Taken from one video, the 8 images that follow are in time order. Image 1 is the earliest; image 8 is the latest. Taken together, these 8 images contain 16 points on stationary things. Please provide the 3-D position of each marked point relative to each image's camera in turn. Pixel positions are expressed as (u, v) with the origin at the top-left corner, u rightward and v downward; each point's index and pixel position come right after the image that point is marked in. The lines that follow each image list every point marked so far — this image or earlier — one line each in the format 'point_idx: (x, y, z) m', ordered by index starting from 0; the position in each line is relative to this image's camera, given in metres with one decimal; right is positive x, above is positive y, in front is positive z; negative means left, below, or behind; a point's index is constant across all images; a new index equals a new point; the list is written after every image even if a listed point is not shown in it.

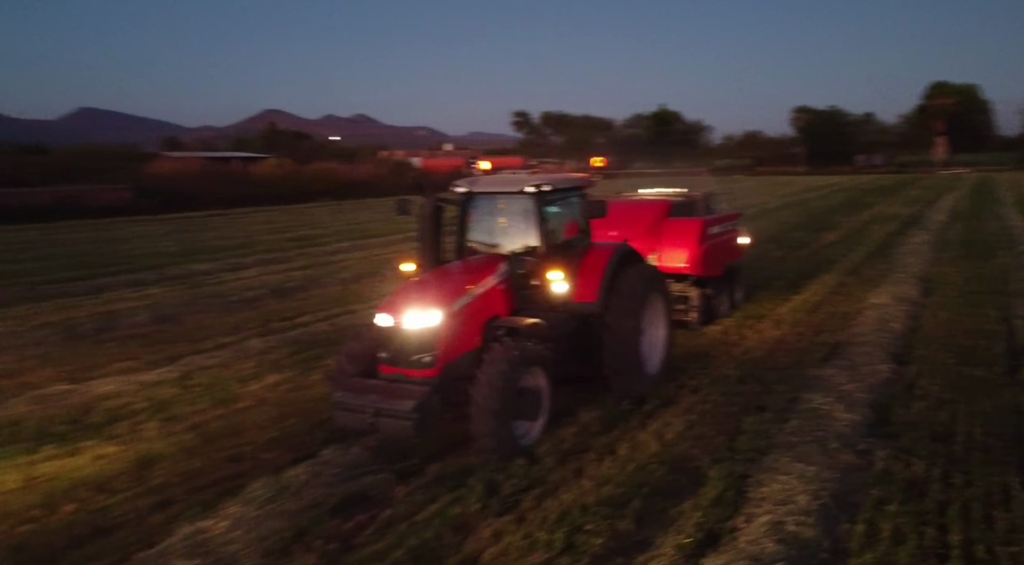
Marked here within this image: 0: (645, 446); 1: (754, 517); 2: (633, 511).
0: (+0.9, -1.1, +4.4) m
1: (+1.3, -1.2, +3.4) m
2: (+0.6, -1.2, +3.6) m
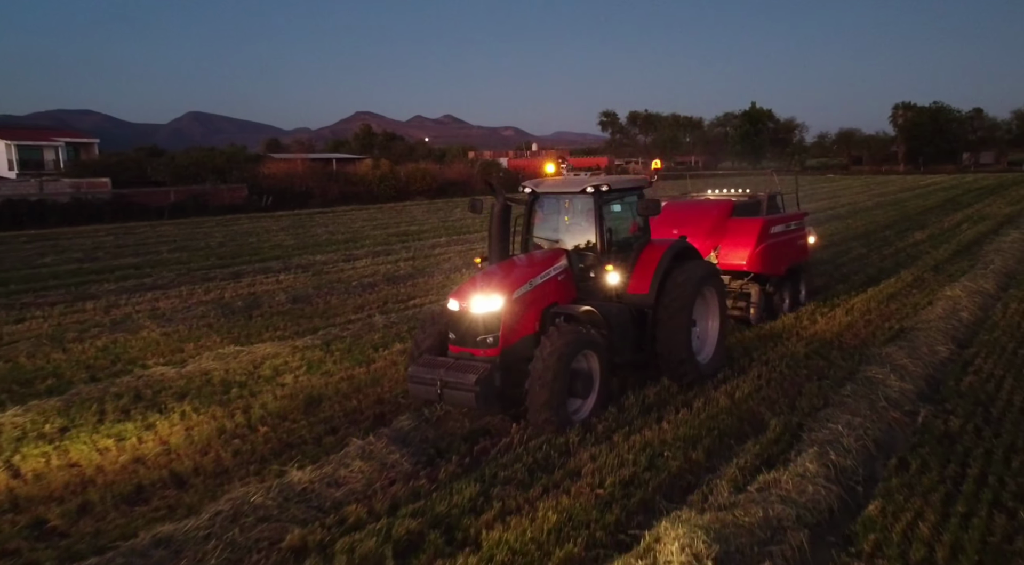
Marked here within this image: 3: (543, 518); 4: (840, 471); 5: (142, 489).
0: (+1.6, -0.9, +5.2) m
1: (+1.9, -1.1, +4.2) m
2: (+1.3, -1.1, +4.4) m
3: (+0.2, -1.3, +3.5) m
4: (+1.9, -1.1, +3.9) m
5: (-2.2, -1.2, +4.0) m
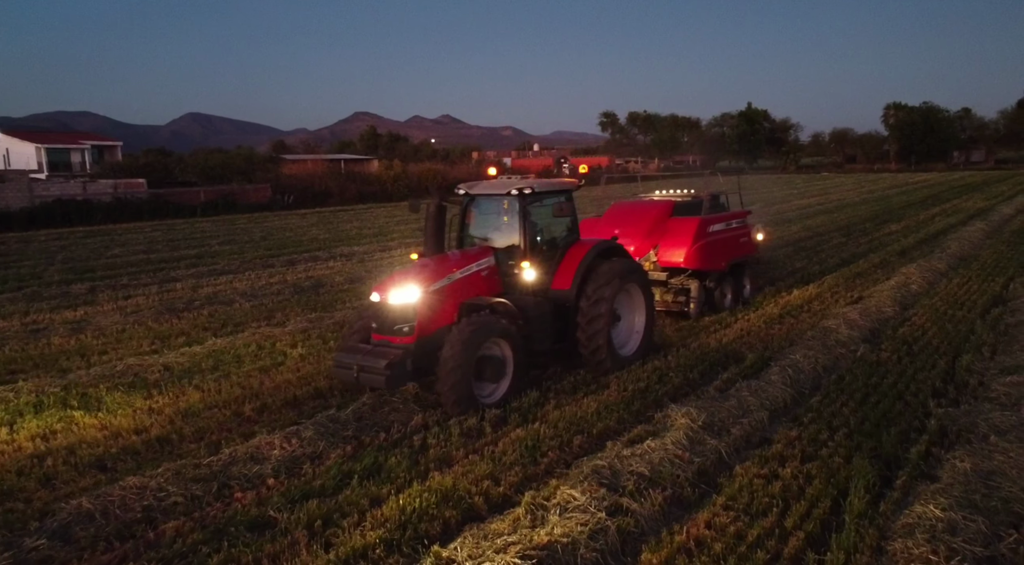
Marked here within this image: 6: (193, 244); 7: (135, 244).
0: (+2.0, -0.6, +6.8) m
1: (+2.3, -0.8, +5.8) m
2: (+1.7, -0.8, +6.0) m
3: (+0.6, -1.0, +5.1) m
4: (+2.3, -0.8, +5.6) m
5: (-1.8, -1.0, +5.6) m
6: (-8.0, +0.9, +16.8) m
7: (-9.5, +1.0, +17.0) m
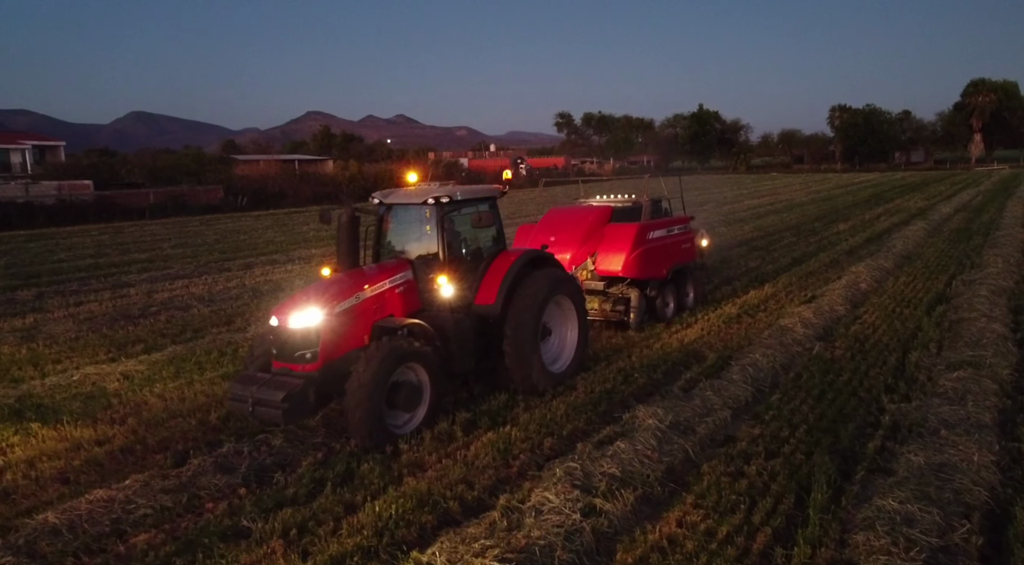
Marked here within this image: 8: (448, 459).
0: (+1.6, -0.7, +7.0) m
1: (+2.0, -0.8, +6.0) m
2: (+1.4, -0.8, +6.2) m
3: (+0.3, -1.0, +5.2) m
4: (+2.1, -0.8, +5.8) m
5: (-2.1, -1.0, +5.5) m
6: (-9.0, +0.8, +16.3) m
7: (-10.5, +0.9, +16.4) m
8: (-0.4, -1.2, +4.4) m
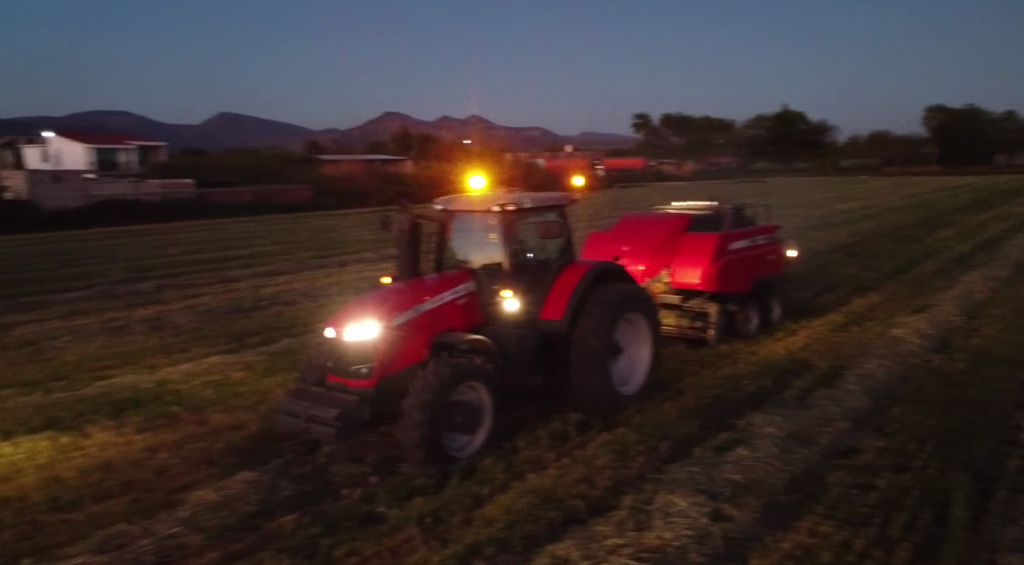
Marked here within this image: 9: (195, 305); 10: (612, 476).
0: (+2.7, -0.7, +6.8) m
1: (+2.9, -0.9, +5.8) m
2: (+2.3, -0.8, +6.1) m
3: (+1.2, -1.0, +5.2) m
4: (+3.0, -0.9, +5.6) m
5: (-1.1, -1.0, +5.8) m
6: (-6.9, +1.0, +17.2) m
7: (-8.4, +1.0, +17.4) m
8: (+0.4, -1.2, +4.5) m
9: (-4.5, -0.3, +9.6) m
10: (+0.6, -1.2, +4.3) m
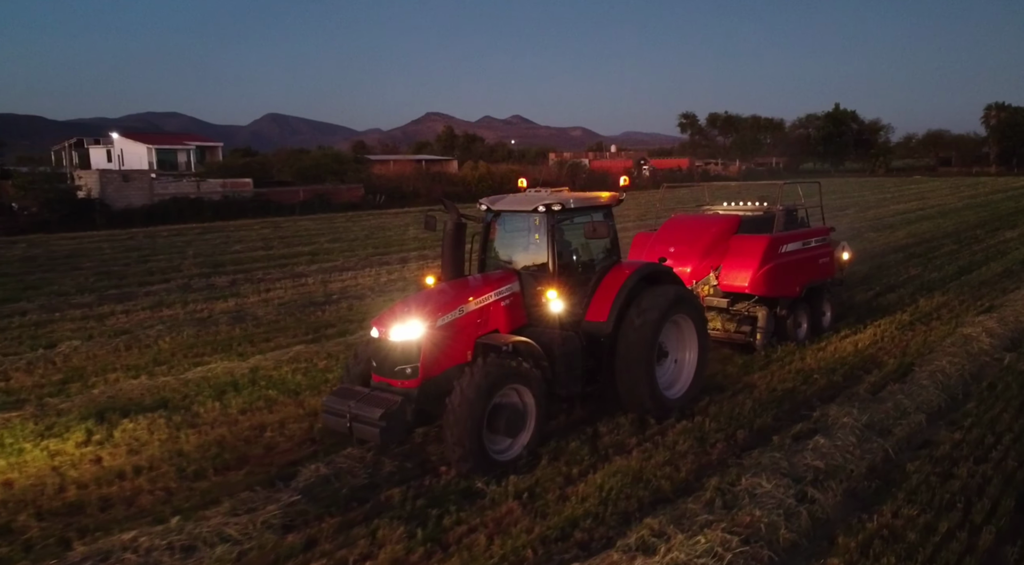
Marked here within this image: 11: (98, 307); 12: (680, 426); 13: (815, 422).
0: (+3.4, -0.7, +6.9) m
1: (+3.6, -0.8, +5.9) m
2: (+3.0, -0.8, +6.2) m
3: (+1.8, -1.0, +5.4) m
4: (+3.6, -0.9, +5.6) m
5: (-0.5, -0.9, +6.1) m
6: (-5.6, +1.1, +17.8) m
7: (-7.1, +1.1, +18.1) m
8: (+1.0, -1.1, +4.7) m
9: (-3.6, -0.2, +10.1) m
10: (+1.2, -1.2, +4.5) m
11: (-5.9, -0.4, +9.3) m
12: (+1.3, -1.1, +5.0) m
13: (+2.3, -1.0, +5.0) m
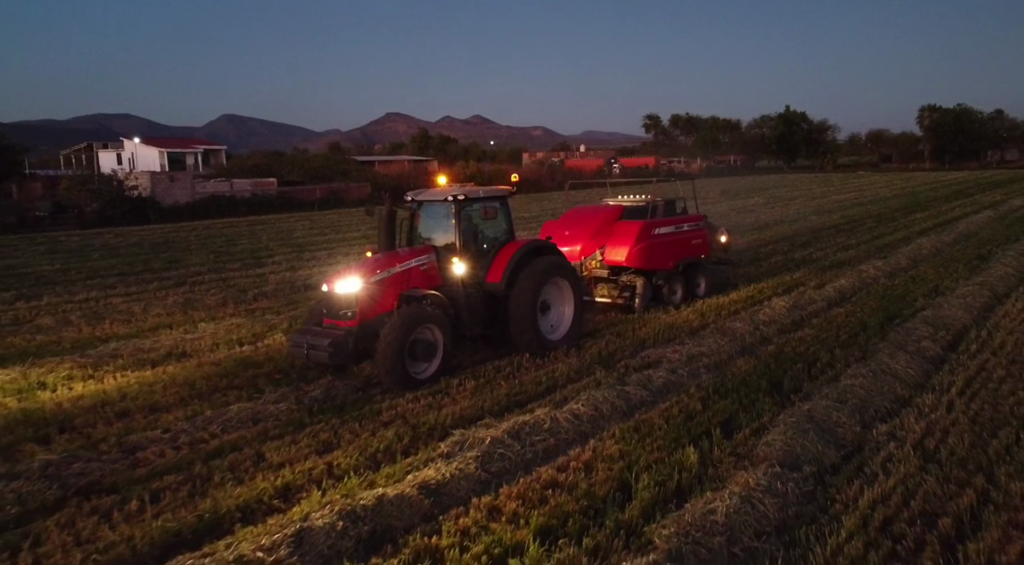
0: (+4.3, 0.0, +10.7) m
1: (+4.6, -0.1, +9.7) m
2: (+4.0, -0.1, +10.0) m
3: (+2.9, -0.3, +9.1) m
4: (+4.6, -0.1, +9.5) m
5: (+0.5, -0.3, +9.7) m
6: (-5.2, +1.7, +21.1) m
7: (-6.7, +1.7, +21.4) m
8: (+2.0, -0.4, +8.4) m
9: (-2.9, +0.4, +13.5) m
10: (+2.3, -0.5, +8.1) m
11: (-5.1, +0.2, +12.6) m
12: (+2.3, -0.4, +8.7) m
13: (+3.3, -0.3, +8.7) m
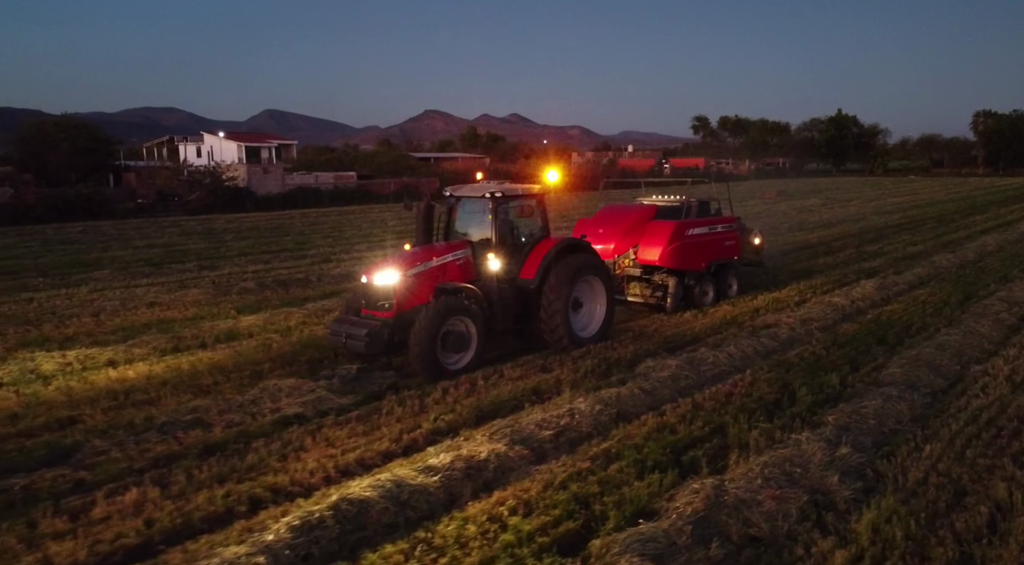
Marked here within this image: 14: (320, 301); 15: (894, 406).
0: (+6.2, +0.3, +11.9) m
1: (+6.4, +0.1, +10.9) m
2: (+5.8, +0.1, +11.2) m
3: (+4.7, 0.0, +10.4) m
4: (+6.5, +0.1, +10.7) m
5: (+2.4, 0.0, +11.1) m
6: (-2.8, +2.1, +22.8) m
7: (-4.2, +2.2, +23.1) m
8: (+3.8, -0.2, +9.8) m
9: (-0.8, +0.8, +15.1) m
10: (+4.1, -0.2, +9.5) m
11: (-3.0, +0.7, +14.3) m
12: (+4.1, -0.1, +10.1) m
13: (+5.1, -0.1, +10.0) m
14: (-2.7, -0.3, +9.2) m
15: (+2.9, -0.9, +5.1) m
